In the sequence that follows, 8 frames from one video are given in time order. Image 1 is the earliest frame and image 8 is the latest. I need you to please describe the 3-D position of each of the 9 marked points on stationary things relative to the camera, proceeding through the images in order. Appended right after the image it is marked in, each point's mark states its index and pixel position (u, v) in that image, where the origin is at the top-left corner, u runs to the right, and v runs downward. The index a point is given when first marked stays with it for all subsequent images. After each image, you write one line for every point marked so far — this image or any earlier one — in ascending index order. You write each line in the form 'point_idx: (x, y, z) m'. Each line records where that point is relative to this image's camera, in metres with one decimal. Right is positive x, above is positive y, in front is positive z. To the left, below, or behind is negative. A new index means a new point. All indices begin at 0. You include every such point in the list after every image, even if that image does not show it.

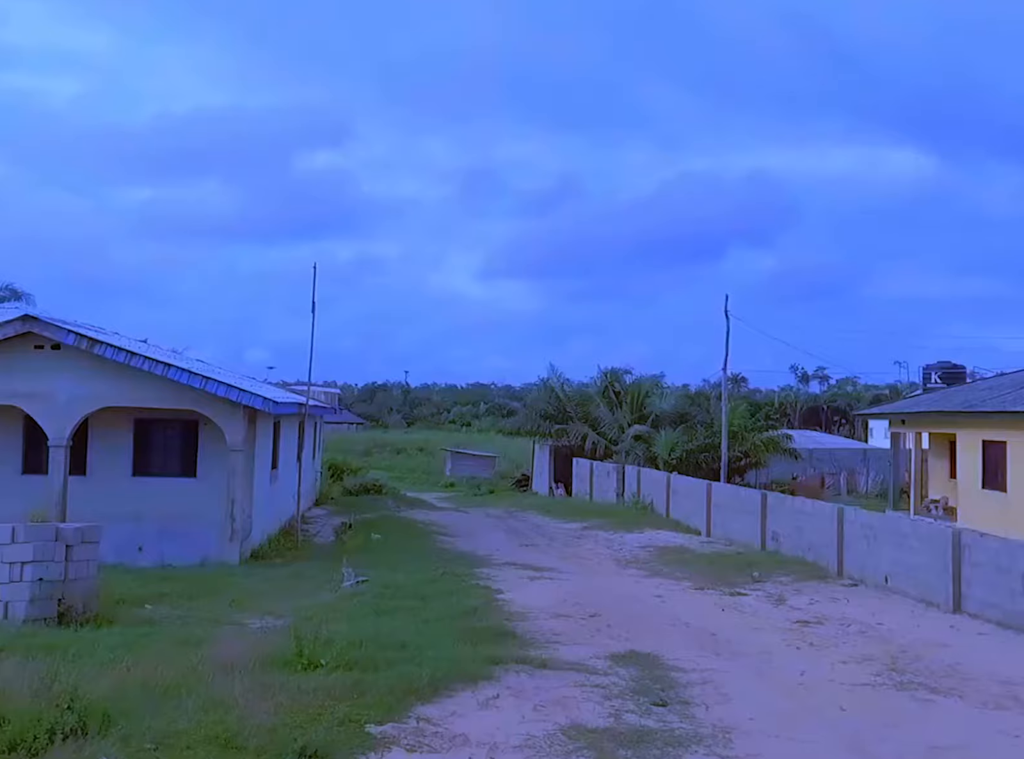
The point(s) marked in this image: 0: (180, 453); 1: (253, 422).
0: (-4.2, -0.9, +14.3) m
1: (-3.2, -0.5, +13.7) m
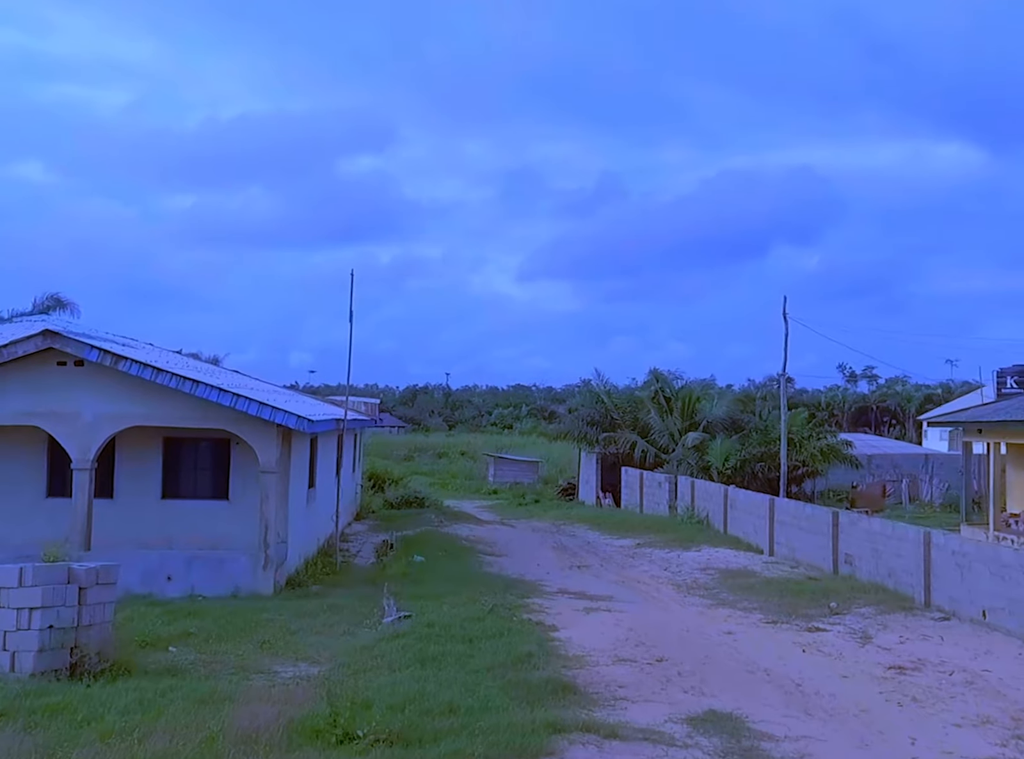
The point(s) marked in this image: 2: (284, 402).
0: (-3.6, -1.1, +13.4) m
1: (-2.6, -0.7, +12.8) m
2: (-2.9, -0.3, +14.3) m
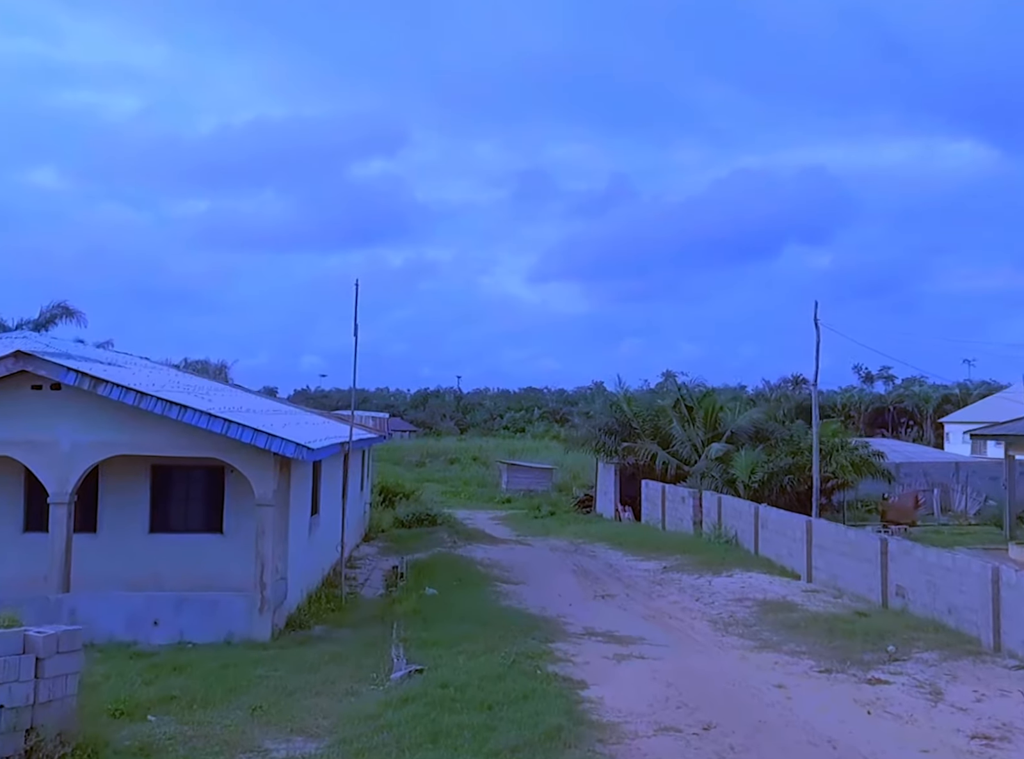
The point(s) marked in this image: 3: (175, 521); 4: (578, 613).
0: (-3.4, -1.4, +12.3) m
1: (-2.4, -1.0, +11.7) m
2: (-2.6, -0.5, +13.1) m
3: (-3.7, -1.5, +12.2) m
4: (+0.8, -2.9, +14.1) m
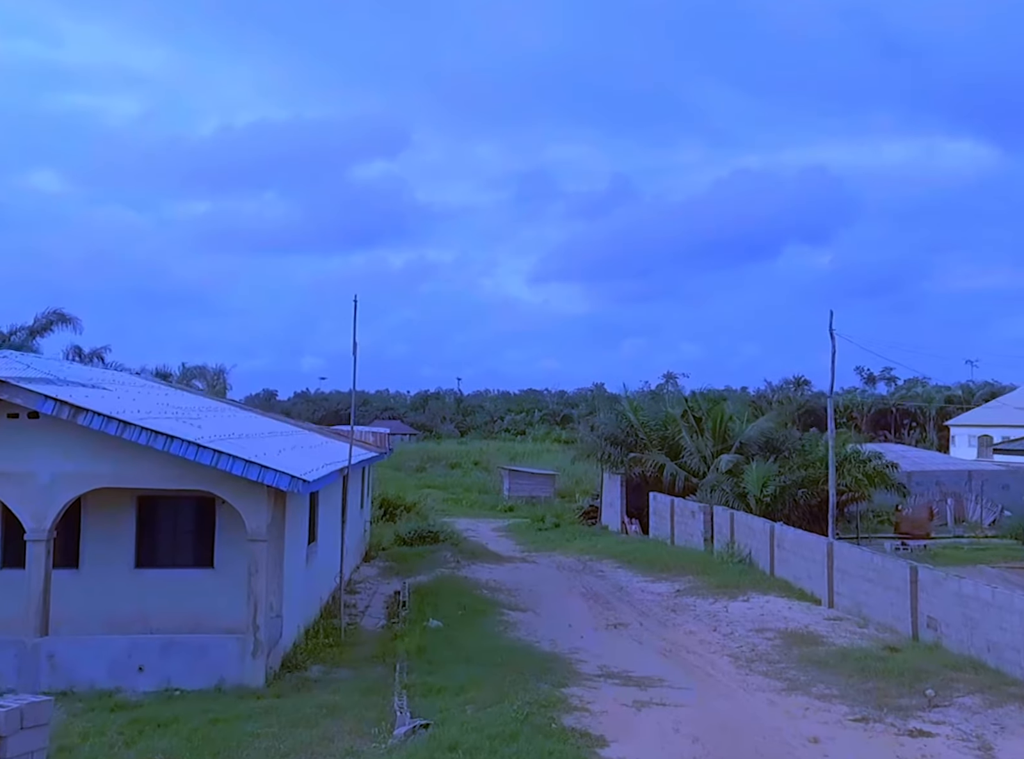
0: (-3.3, -1.6, +11.5) m
1: (-2.3, -1.2, +10.9) m
2: (-2.5, -0.8, +12.4) m
3: (-3.6, -1.8, +11.5) m
4: (+0.9, -3.2, +13.3) m
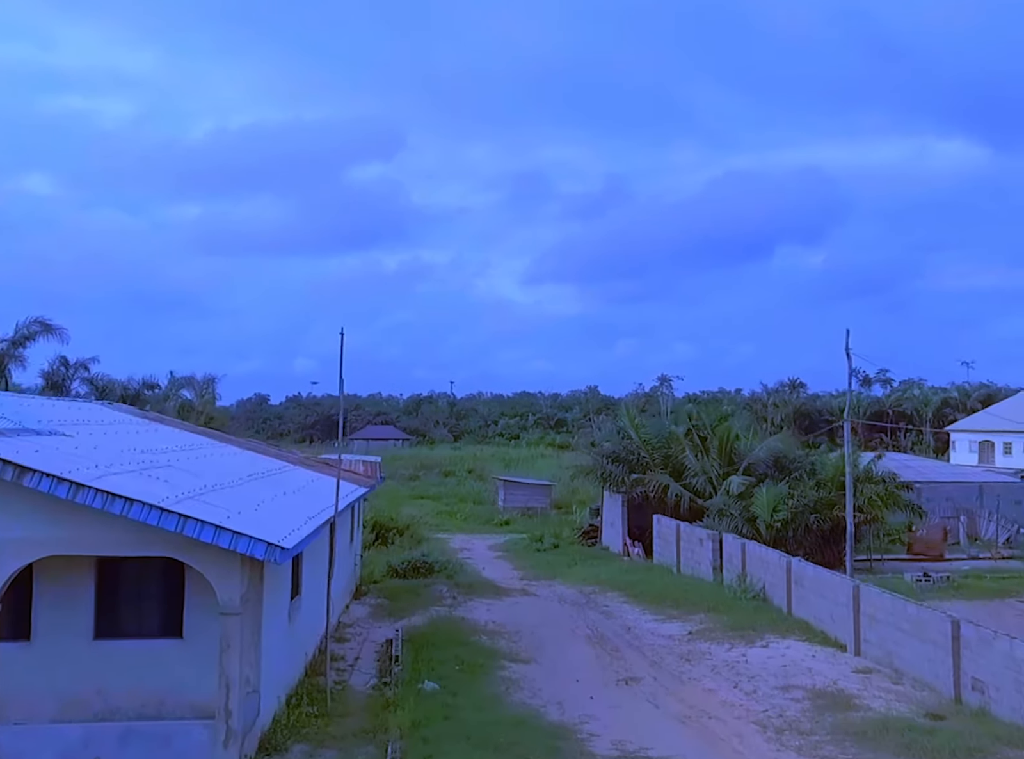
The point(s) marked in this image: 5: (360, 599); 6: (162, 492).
0: (-3.2, -2.1, +10.3) m
1: (-2.2, -1.6, +9.7) m
2: (-2.5, -1.2, +11.1) m
3: (-3.6, -2.2, +10.2) m
4: (+1.0, -3.6, +12.1) m
5: (-2.7, -3.8, +19.5) m
6: (-3.0, -1.0, +9.7) m
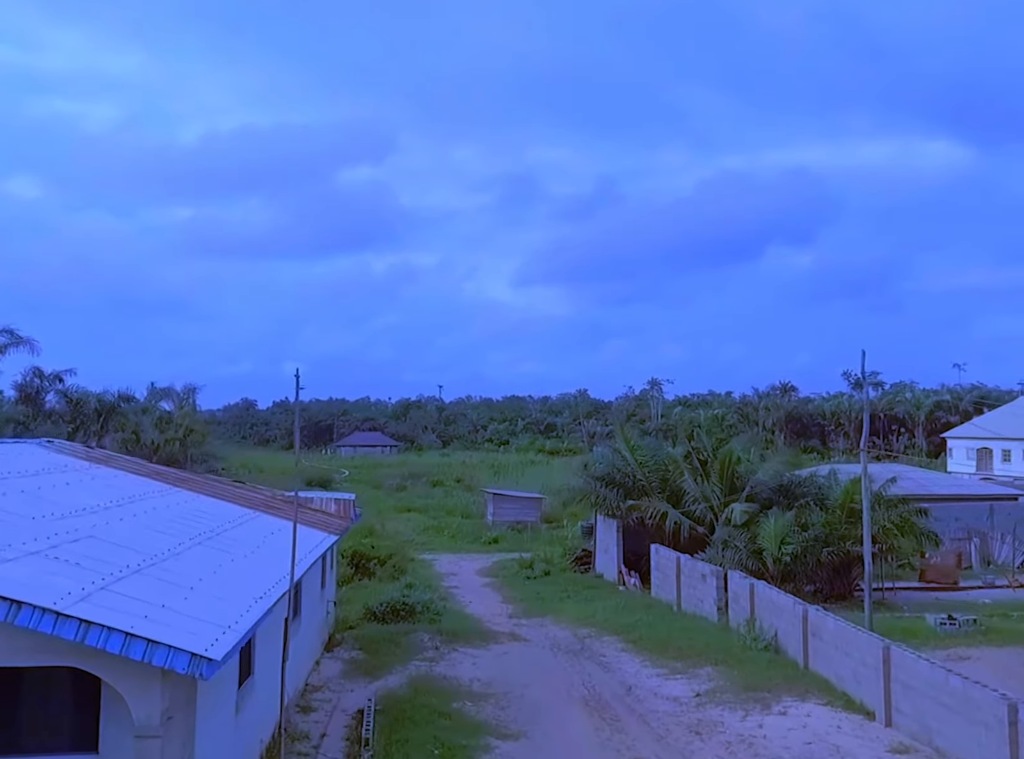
0: (-3.4, -2.5, +8.5) m
1: (-2.3, -2.1, +7.9) m
2: (-2.6, -1.7, +9.4) m
3: (-3.7, -2.7, +8.5) m
4: (+0.9, -4.1, +10.4) m
5: (-2.9, -4.3, +17.7) m
6: (-3.2, -1.4, +7.9) m
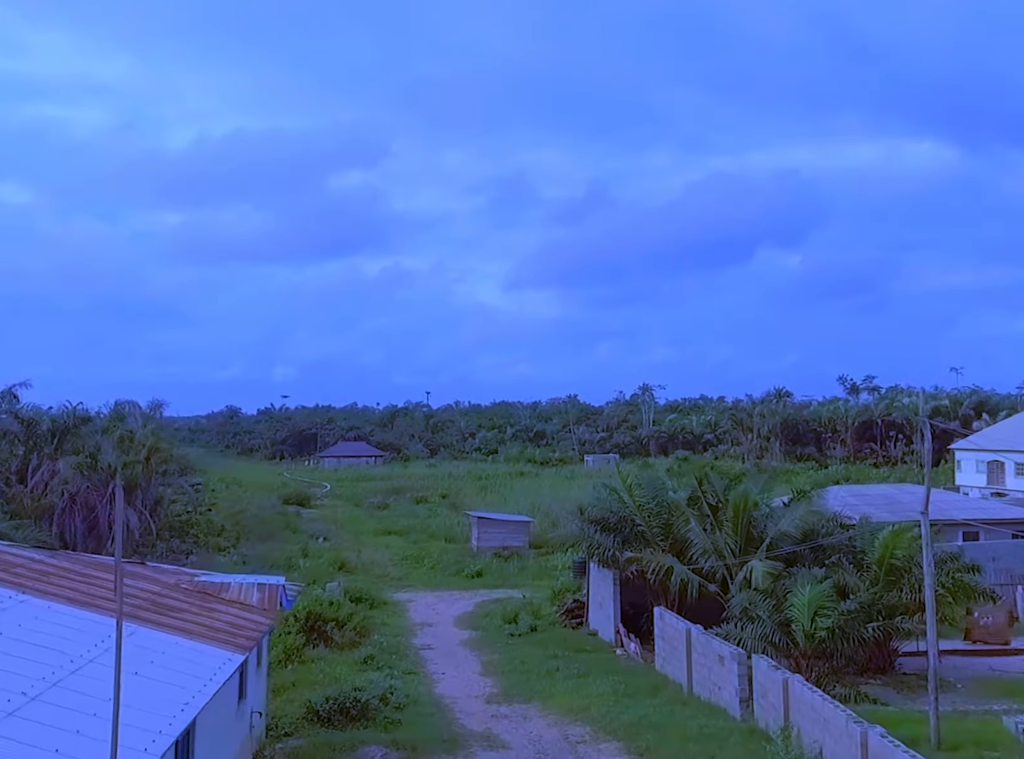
0: (-3.6, -3.2, +4.6) m
1: (-2.6, -2.7, +4.0) m
2: (-2.9, -2.4, +5.5) m
3: (-3.9, -3.4, +4.6) m
4: (+0.6, -4.7, +6.5) m
5: (-3.2, -5.0, +13.9) m
6: (-3.4, -2.1, +4.0) m
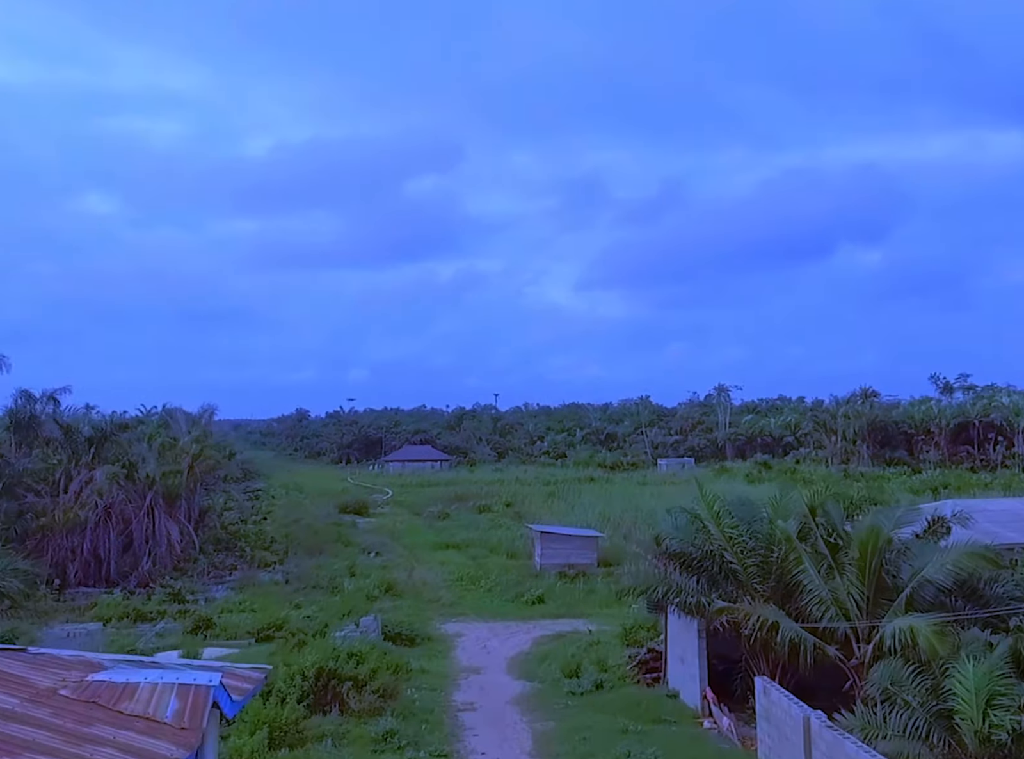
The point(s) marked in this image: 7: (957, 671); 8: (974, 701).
0: (-3.8, -3.2, 0.0) m
1: (-2.9, -2.7, -0.7) m
2: (-3.1, -2.4, +0.8) m
3: (-4.2, -3.4, 0.0) m
4: (+0.5, -4.7, +1.6) m
5: (-2.8, -5.0, +9.2) m
6: (-3.7, -2.1, -0.6) m
7: (+5.3, -3.5, +13.4) m
8: (+5.4, -3.7, +12.9) m
